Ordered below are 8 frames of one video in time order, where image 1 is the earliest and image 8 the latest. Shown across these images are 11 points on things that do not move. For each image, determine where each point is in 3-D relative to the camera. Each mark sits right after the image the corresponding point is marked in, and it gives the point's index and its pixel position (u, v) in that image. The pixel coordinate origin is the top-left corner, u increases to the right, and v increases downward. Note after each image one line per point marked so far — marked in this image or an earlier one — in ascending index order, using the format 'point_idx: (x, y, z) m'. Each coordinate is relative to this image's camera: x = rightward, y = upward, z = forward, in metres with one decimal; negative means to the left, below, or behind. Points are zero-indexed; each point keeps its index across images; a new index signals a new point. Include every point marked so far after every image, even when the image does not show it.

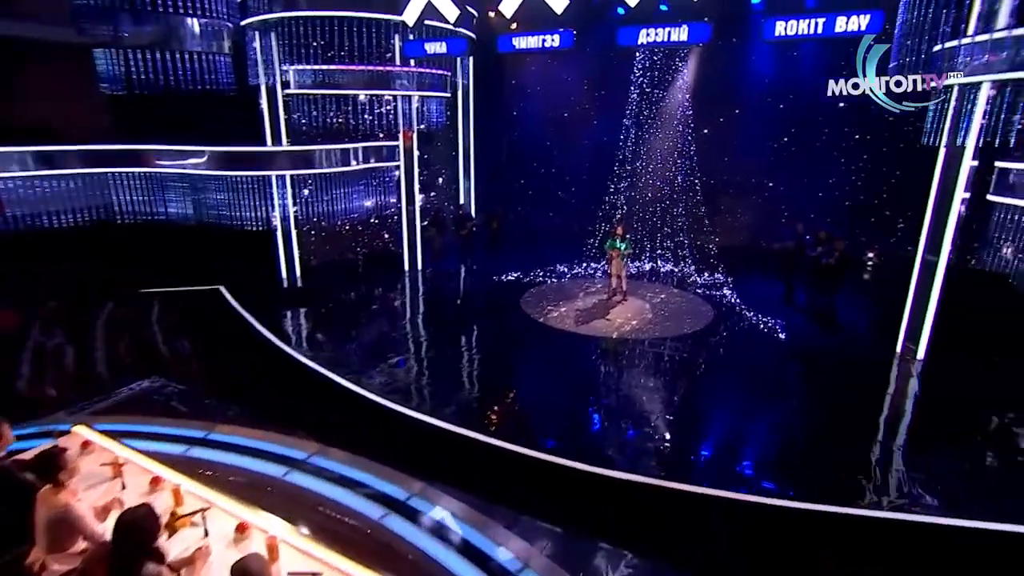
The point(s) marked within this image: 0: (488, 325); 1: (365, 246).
0: (-0.2, -0.4, +9.2) m
1: (-1.9, +0.6, +10.2) m
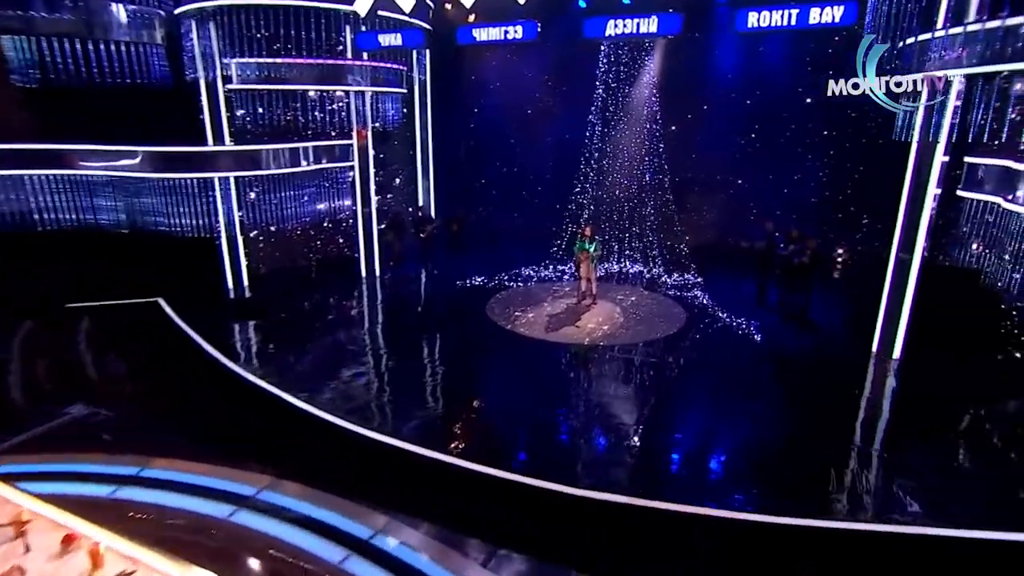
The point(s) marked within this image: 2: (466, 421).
0: (-0.6, -0.5, +8.7) m
1: (-2.4, +0.5, +9.6) m
2: (-0.4, -1.1, +6.6) m
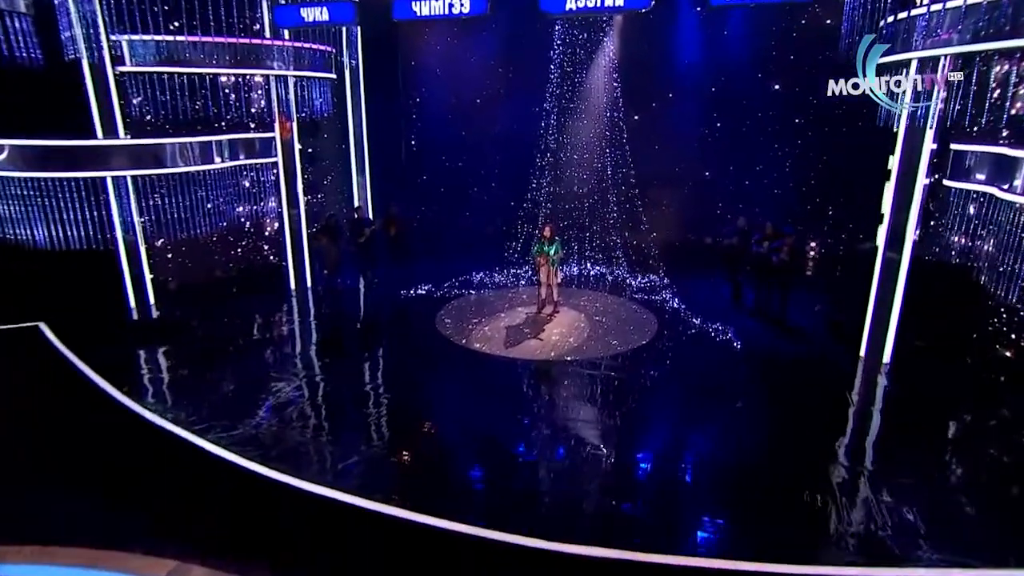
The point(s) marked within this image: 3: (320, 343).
0: (-1.1, -0.6, +7.6) m
1: (-2.9, +0.3, +8.4) m
2: (-0.7, -1.2, +5.5) m
3: (-1.9, -0.5, +7.8) m
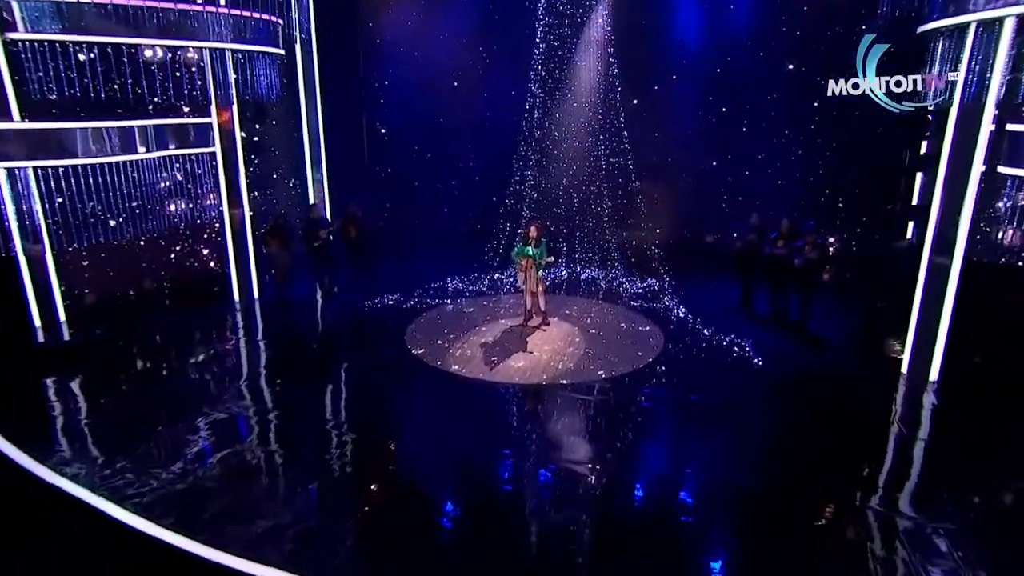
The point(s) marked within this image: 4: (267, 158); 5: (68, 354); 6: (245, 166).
0: (-1.2, -0.7, +6.4) m
1: (-3.1, +0.2, +7.2) m
2: (-0.7, -1.3, +4.4) m
3: (-2.0, -0.6, +6.6) m
4: (-2.4, +1.3, +7.8) m
5: (-3.5, -0.5, +6.3) m
6: (-2.6, +1.1, +7.4) m
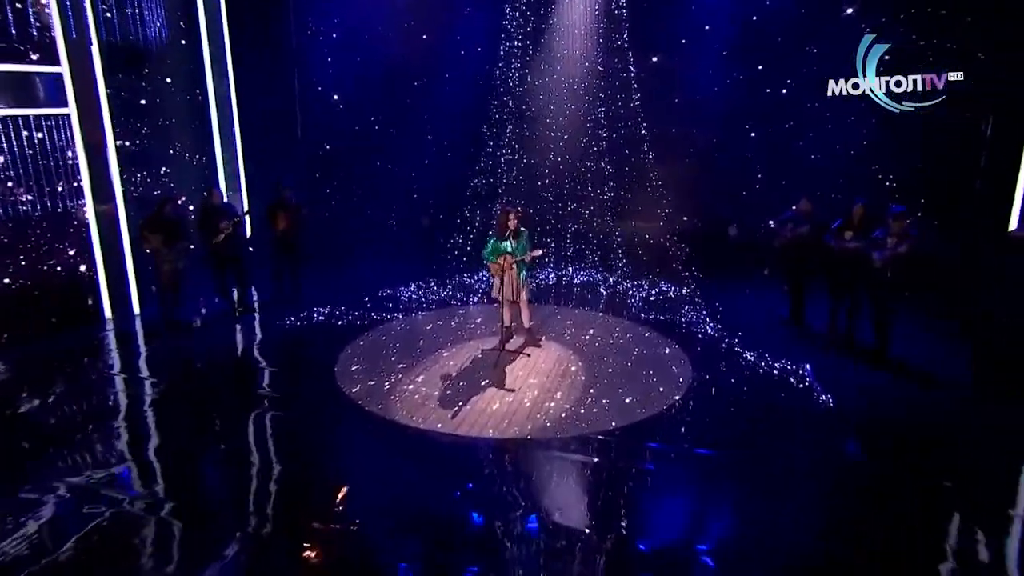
0: (-1.4, -0.8, +4.5) m
1: (-3.3, +0.1, +5.3) m
2: (-0.9, -1.4, +2.5) m
3: (-2.2, -0.7, +4.7) m
4: (-2.6, +1.2, +5.9) m
5: (-3.7, -0.6, +4.4) m
6: (-2.8, +1.1, +5.5) m
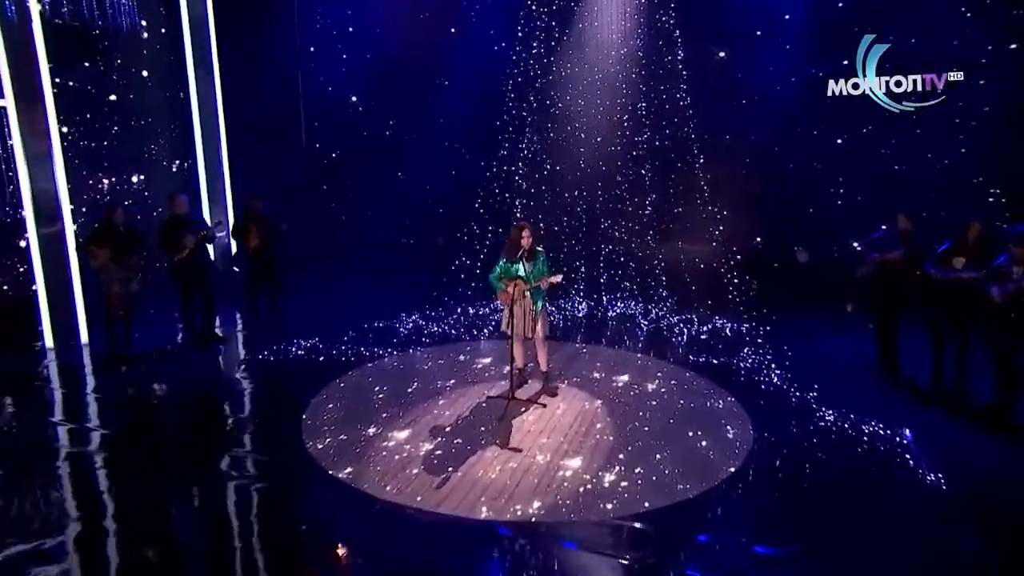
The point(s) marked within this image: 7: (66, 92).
0: (-1.4, -0.9, +3.6) m
1: (-3.2, 0.0, +4.5) m
2: (-1.0, -1.4, +1.5) m
3: (-2.1, -0.8, +3.8) m
4: (-2.5, +1.0, +5.1) m
5: (-3.7, -0.7, +3.6) m
6: (-2.7, +0.9, +4.7) m
7: (-2.6, +1.2, +4.6) m
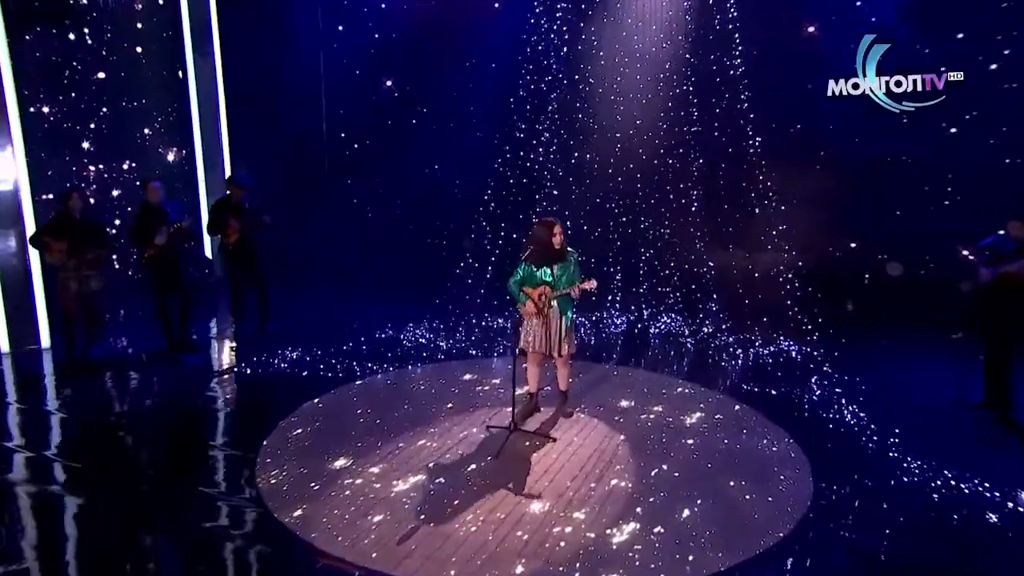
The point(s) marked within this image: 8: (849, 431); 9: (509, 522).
0: (-1.4, -0.9, +3.1) m
1: (-3.1, 0.0, +4.2) m
2: (-1.3, -1.4, +0.9) m
3: (-2.2, -0.8, +3.3) m
4: (-2.3, +1.0, +4.7) m
5: (-3.7, -0.6, +3.3) m
6: (-2.5, +0.9, +4.3) m
7: (-2.5, +1.2, +4.2) m
8: (+1.5, -0.6, +3.6) m
9: (0.0, -0.8, +3.0) m
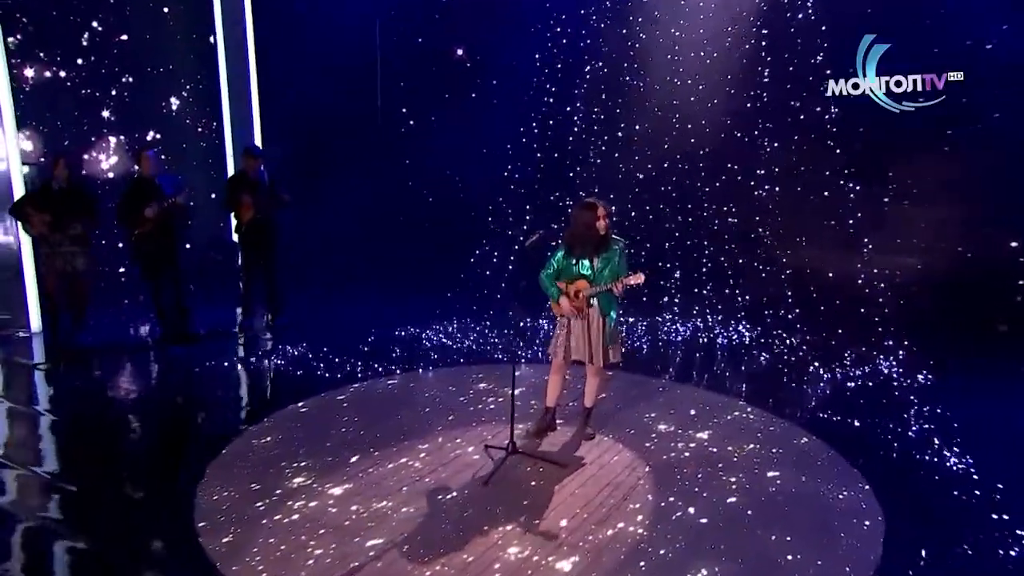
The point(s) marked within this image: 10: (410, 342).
0: (-1.5, -0.8, +2.7) m
1: (-3.0, +0.1, +4.1) m
2: (-1.7, -1.3, +0.6) m
3: (-2.2, -0.7, +3.1) m
4: (-2.0, +1.1, +4.5) m
5: (-3.7, -0.5, +3.4) m
6: (-2.3, +1.0, +4.1) m
7: (-2.3, +1.3, +4.0) m
8: (+1.5, -0.7, +2.8) m
9: (-0.1, -0.8, +2.4) m
10: (-0.5, -0.3, +4.4) m
